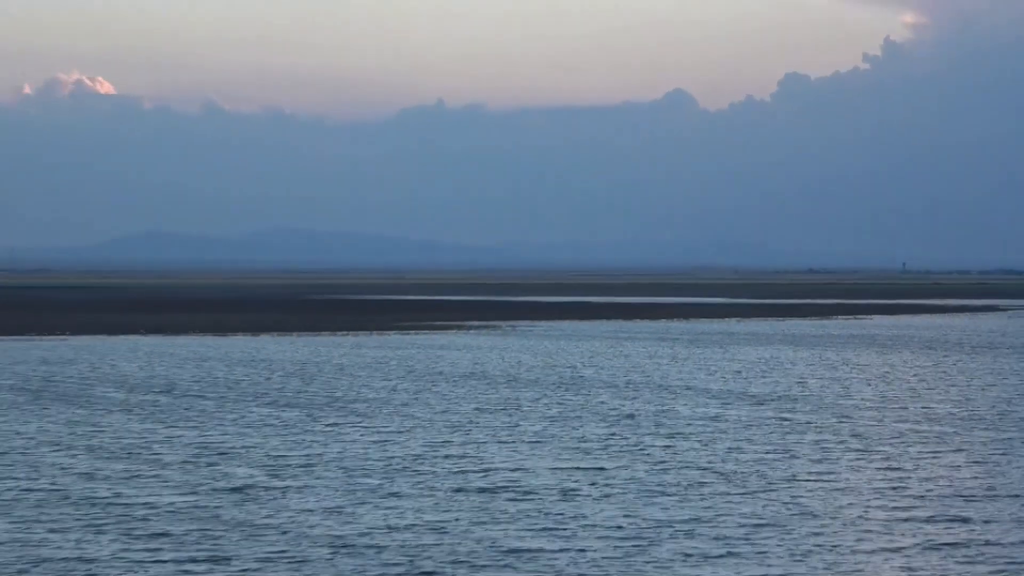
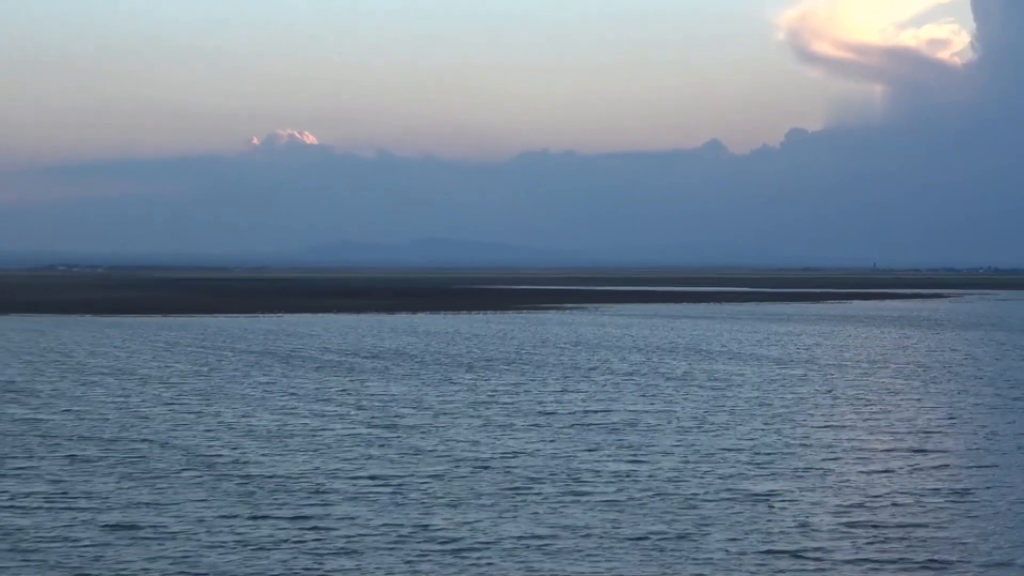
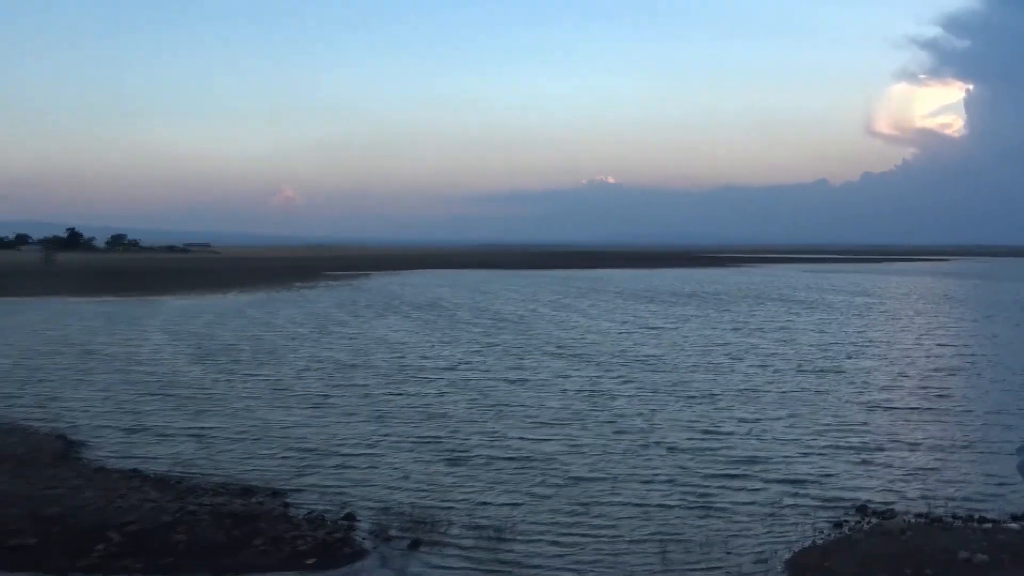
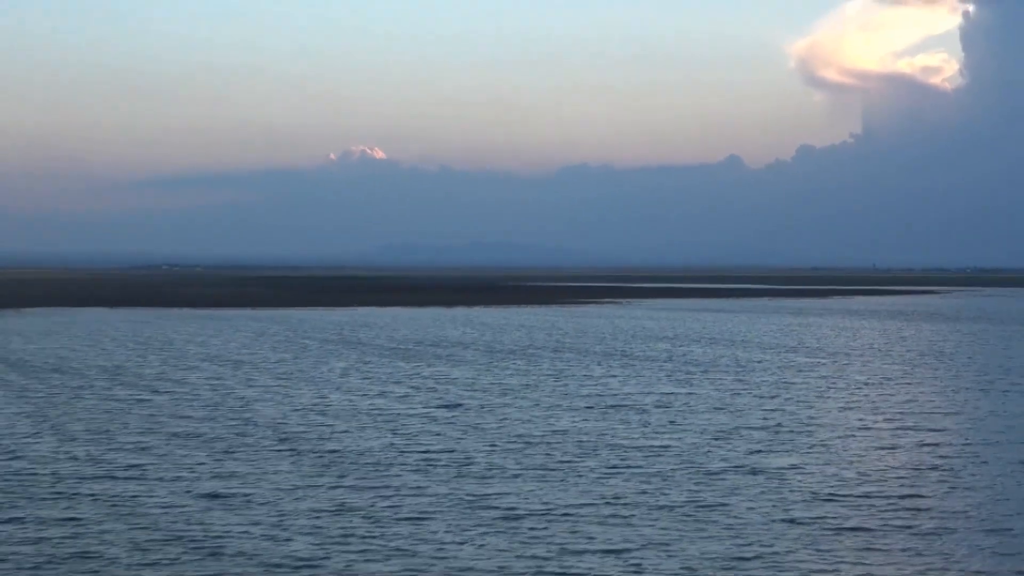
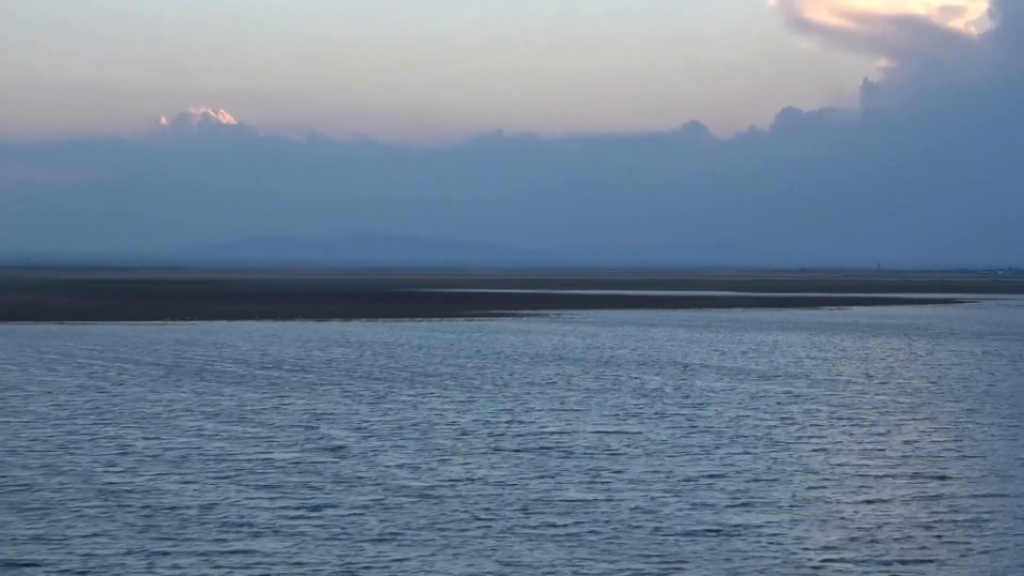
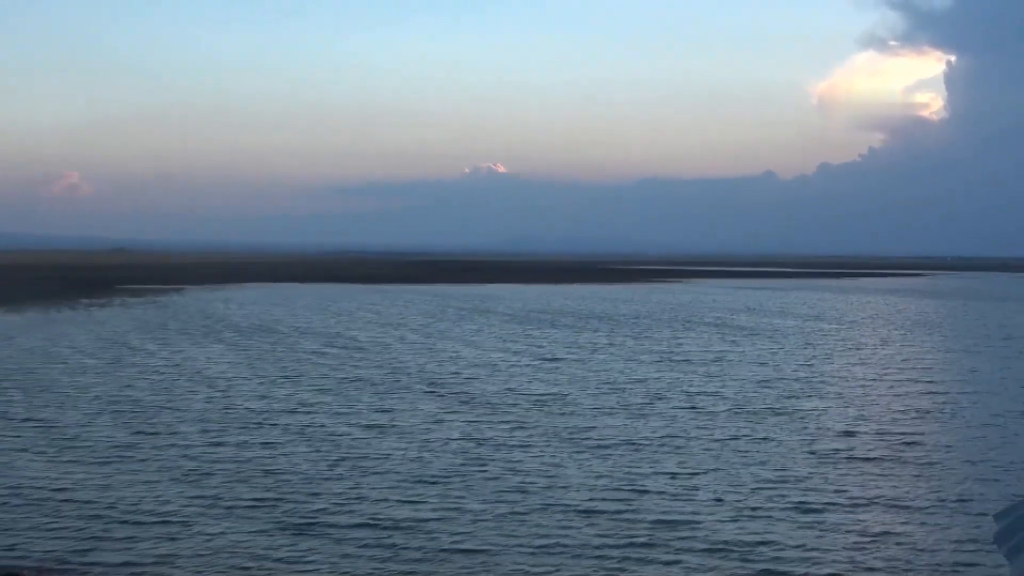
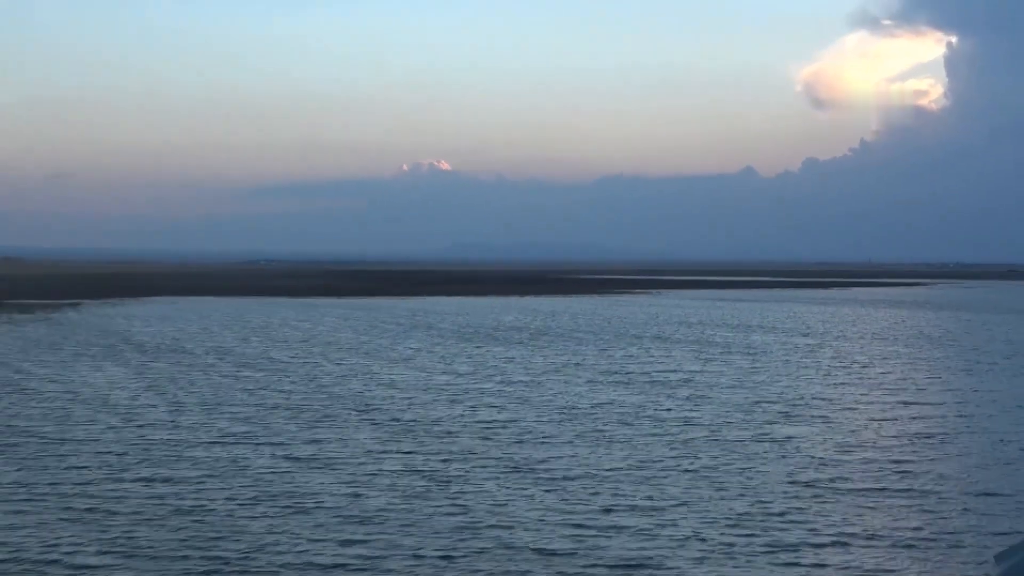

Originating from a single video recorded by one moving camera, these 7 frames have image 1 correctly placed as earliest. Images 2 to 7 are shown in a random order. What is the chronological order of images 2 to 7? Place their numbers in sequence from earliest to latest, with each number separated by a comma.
5, 2, 4, 7, 6, 3
